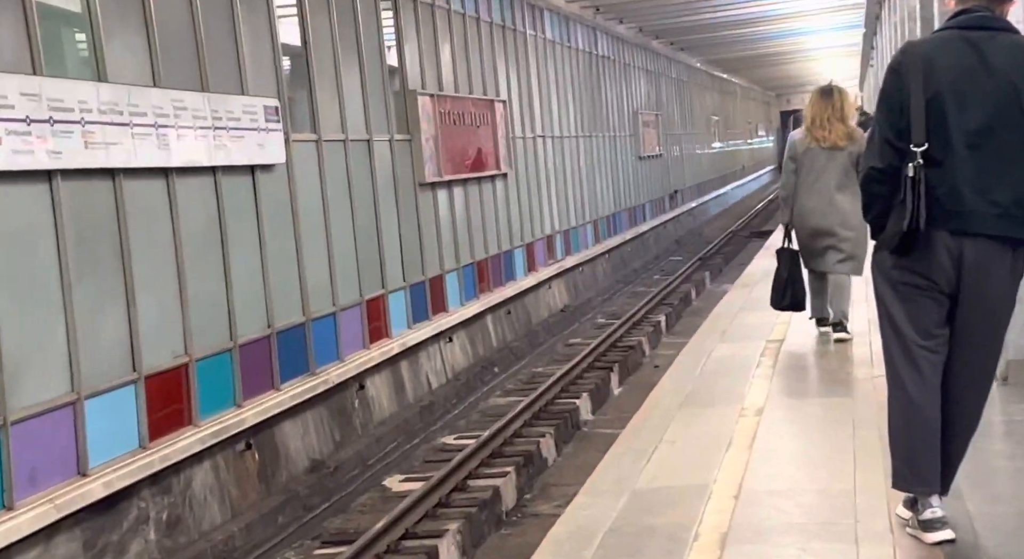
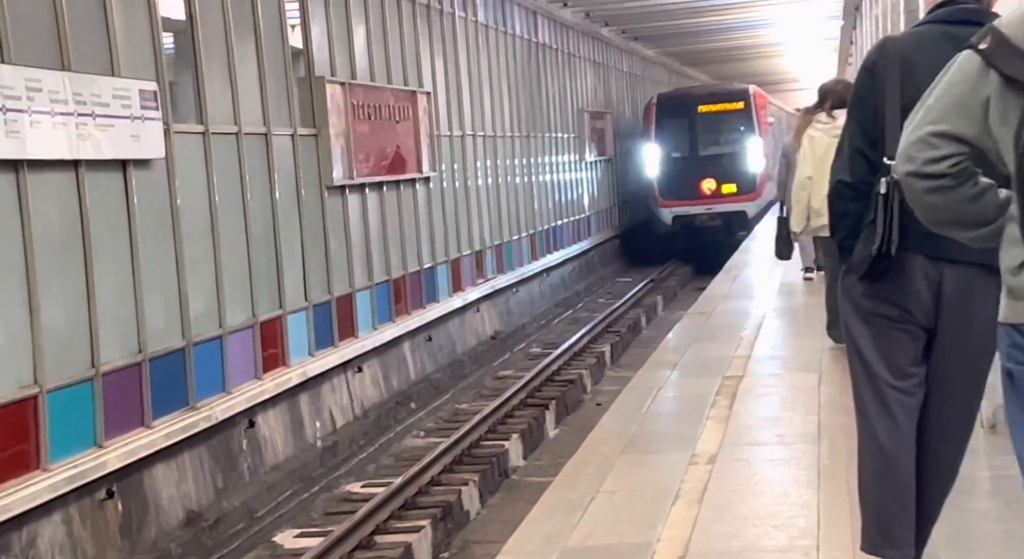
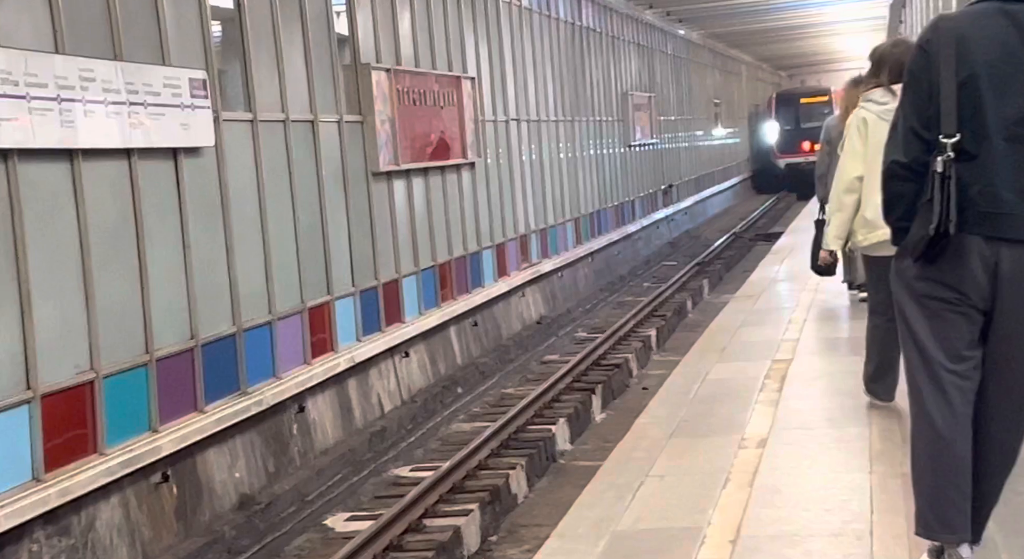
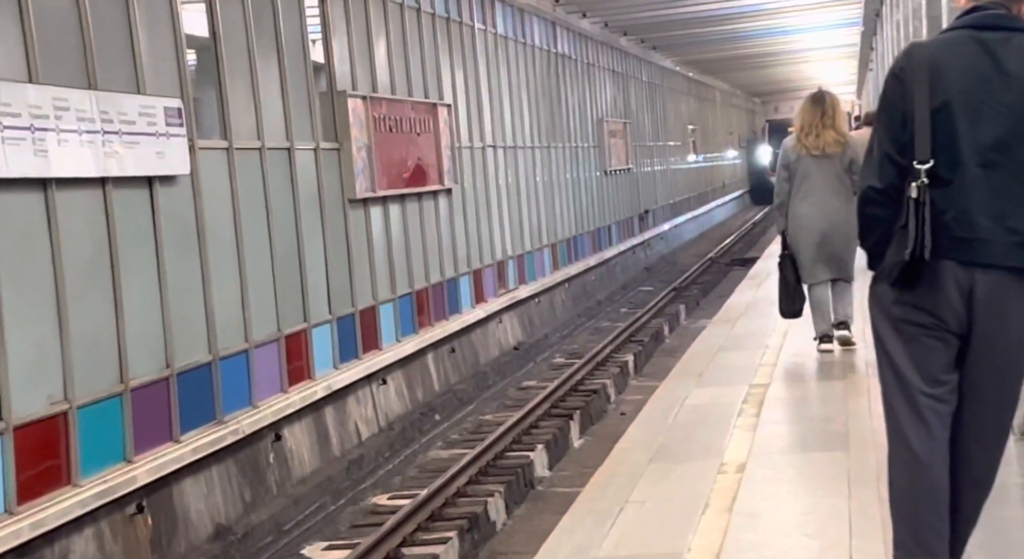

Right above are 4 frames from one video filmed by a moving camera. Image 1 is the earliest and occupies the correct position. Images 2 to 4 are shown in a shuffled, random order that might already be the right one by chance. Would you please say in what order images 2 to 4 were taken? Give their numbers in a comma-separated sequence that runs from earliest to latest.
4, 3, 2
